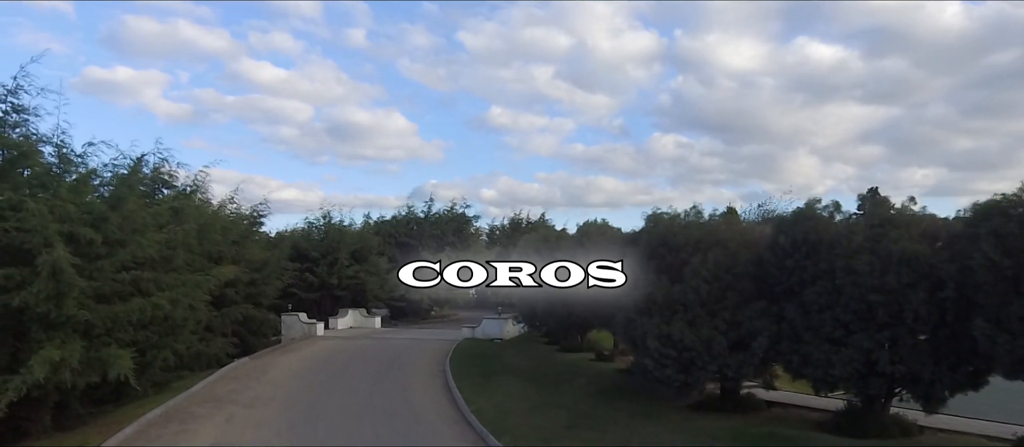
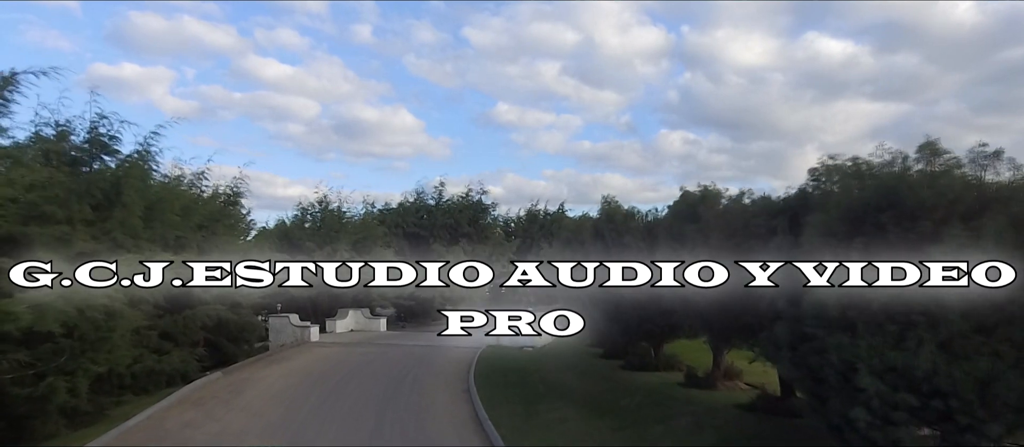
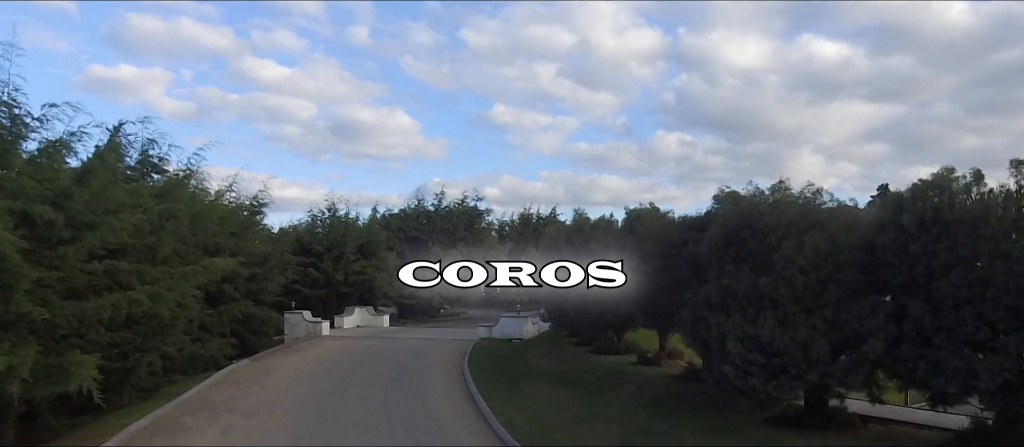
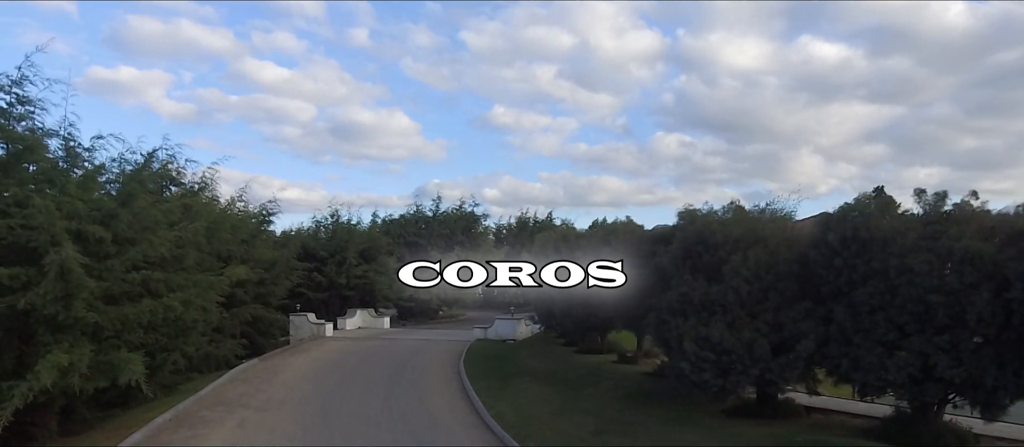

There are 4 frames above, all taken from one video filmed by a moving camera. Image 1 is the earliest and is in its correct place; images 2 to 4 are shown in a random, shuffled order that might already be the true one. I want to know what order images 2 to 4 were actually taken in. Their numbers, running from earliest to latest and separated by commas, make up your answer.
4, 3, 2
